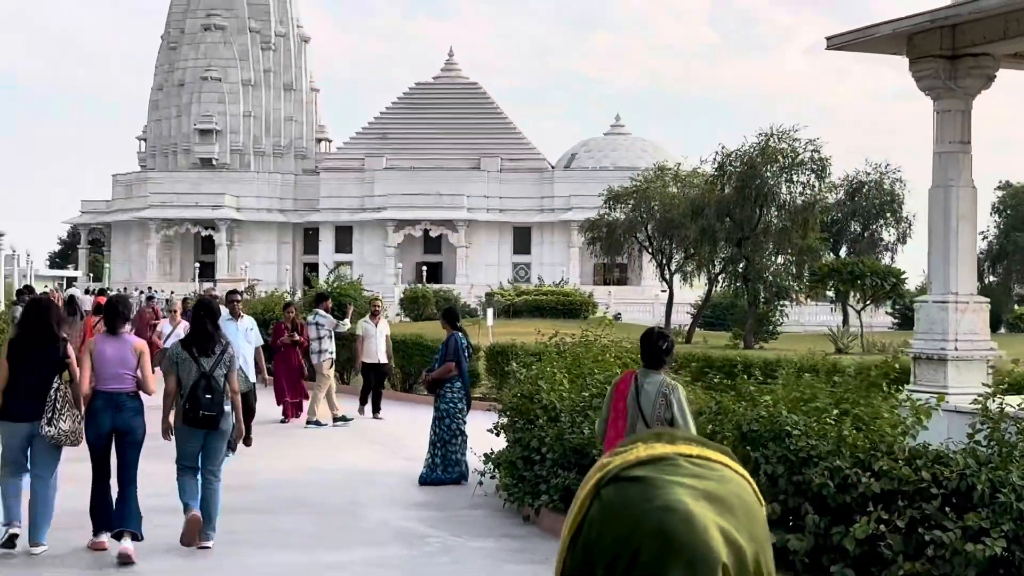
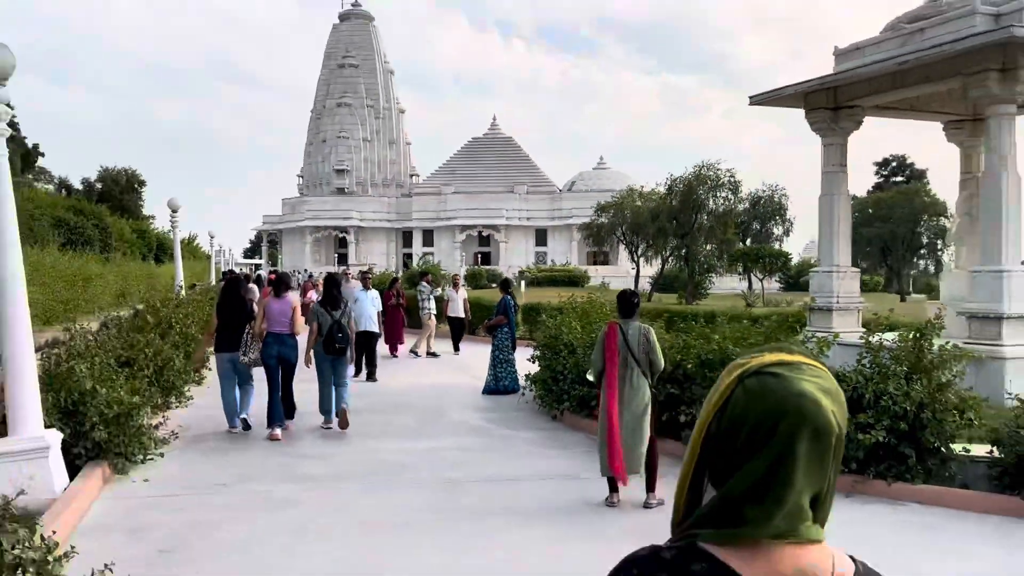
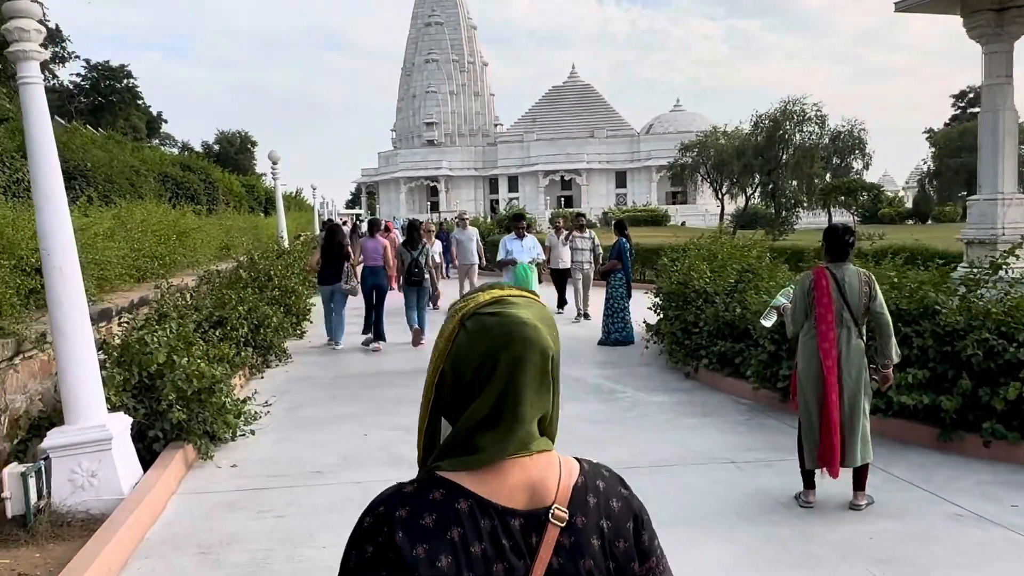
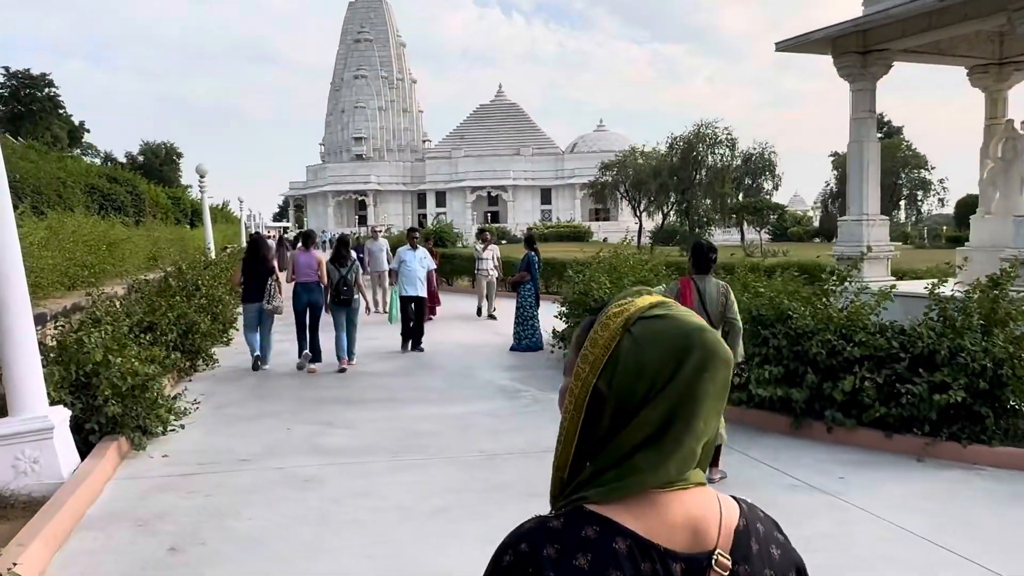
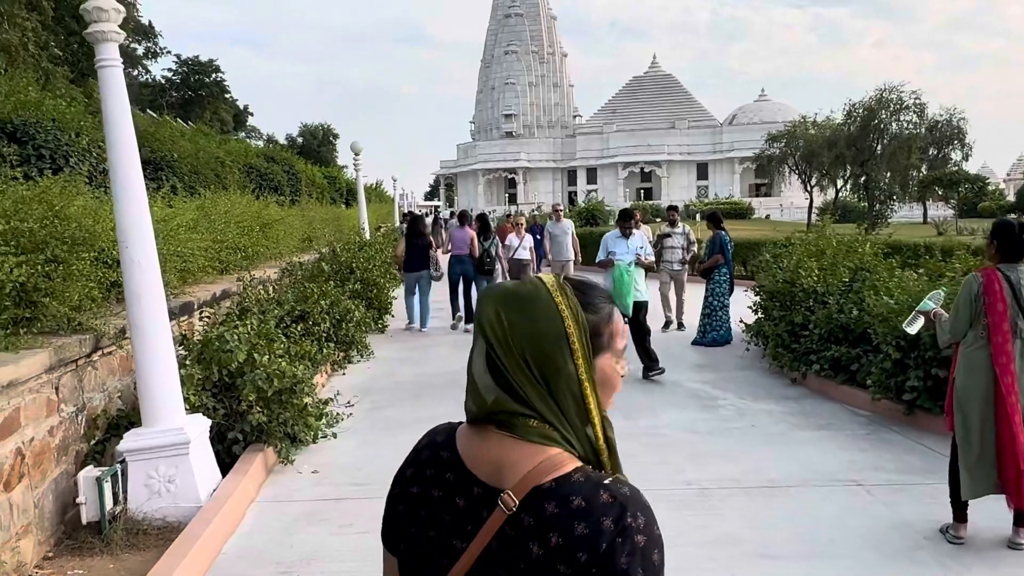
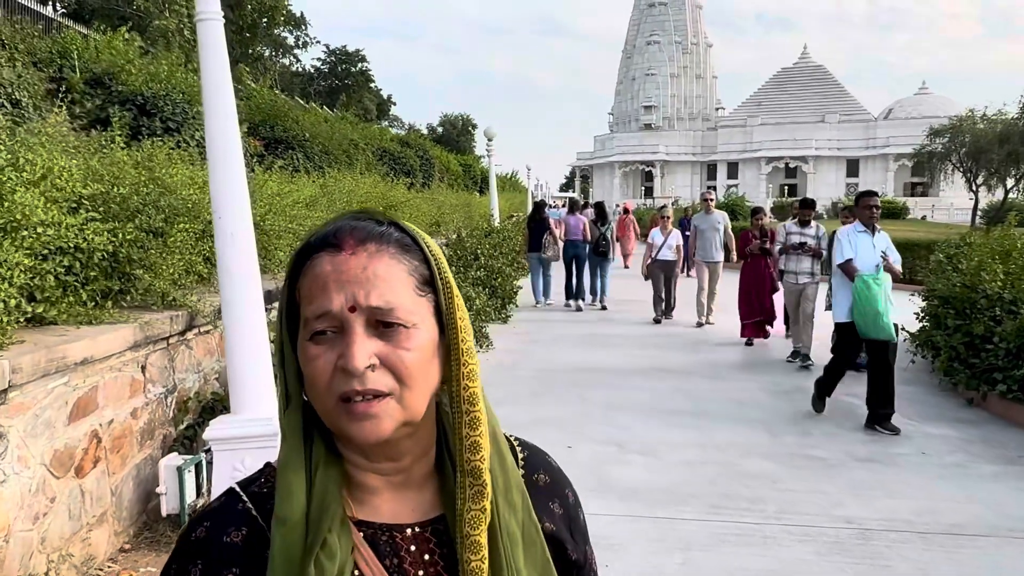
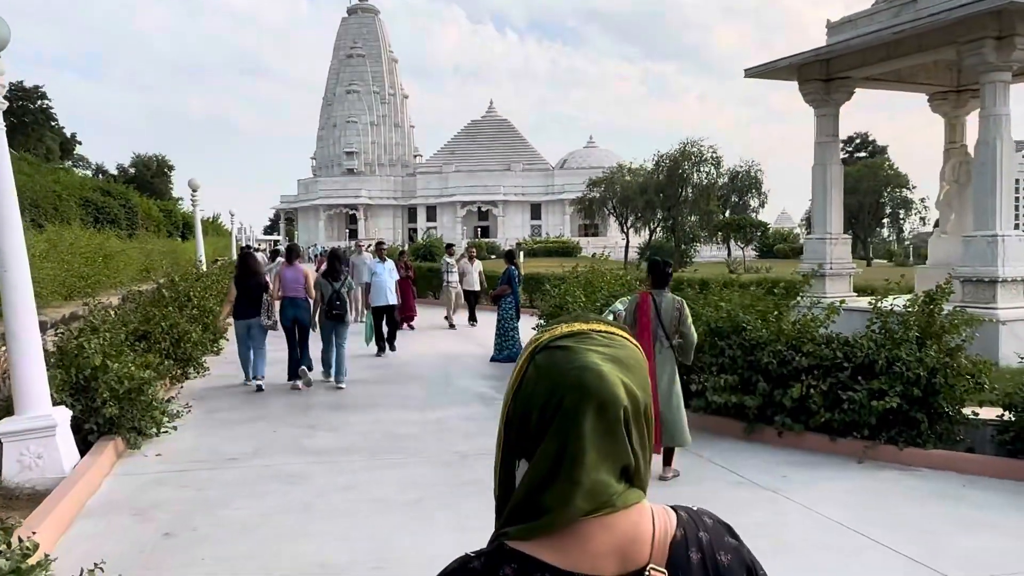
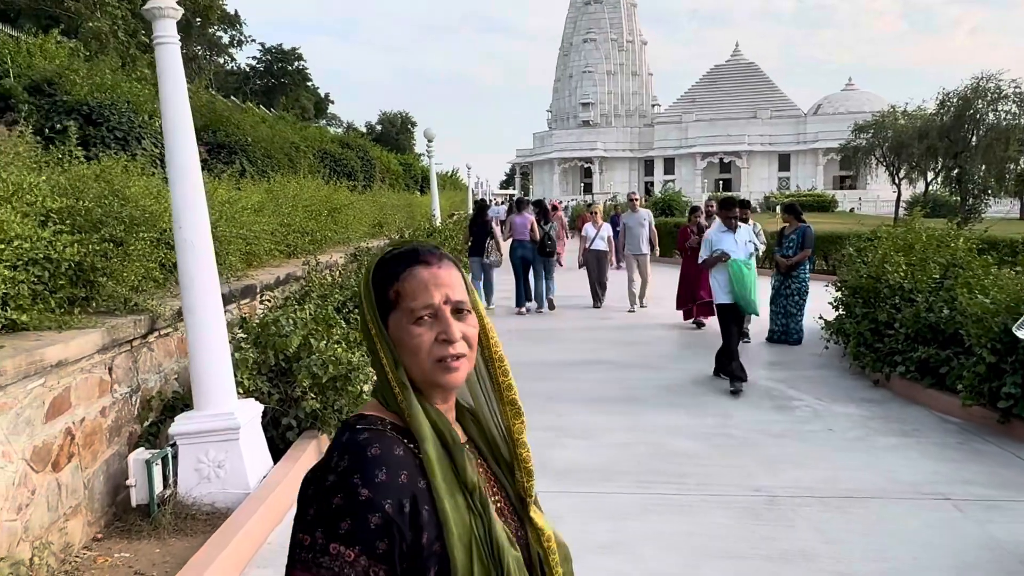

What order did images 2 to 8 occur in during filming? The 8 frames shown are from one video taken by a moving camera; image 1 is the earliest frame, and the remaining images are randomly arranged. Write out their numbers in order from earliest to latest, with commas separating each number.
2, 7, 4, 3, 5, 8, 6
